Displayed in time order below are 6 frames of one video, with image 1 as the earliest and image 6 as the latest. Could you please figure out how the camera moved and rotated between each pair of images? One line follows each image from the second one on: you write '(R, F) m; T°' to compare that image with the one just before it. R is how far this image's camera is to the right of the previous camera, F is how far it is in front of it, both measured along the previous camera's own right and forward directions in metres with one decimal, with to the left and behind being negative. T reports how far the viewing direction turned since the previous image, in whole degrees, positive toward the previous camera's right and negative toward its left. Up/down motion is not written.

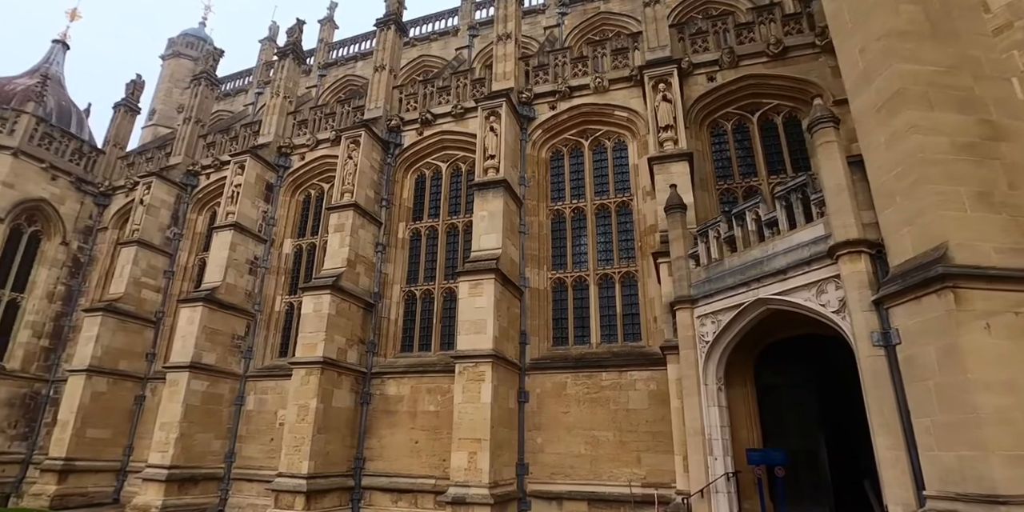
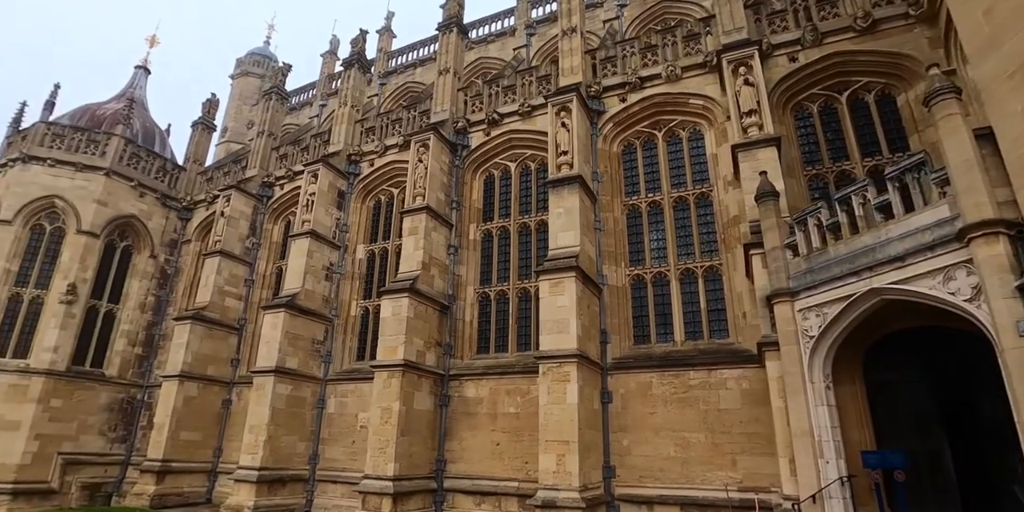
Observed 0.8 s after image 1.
(-0.5, +0.2) m; -5°
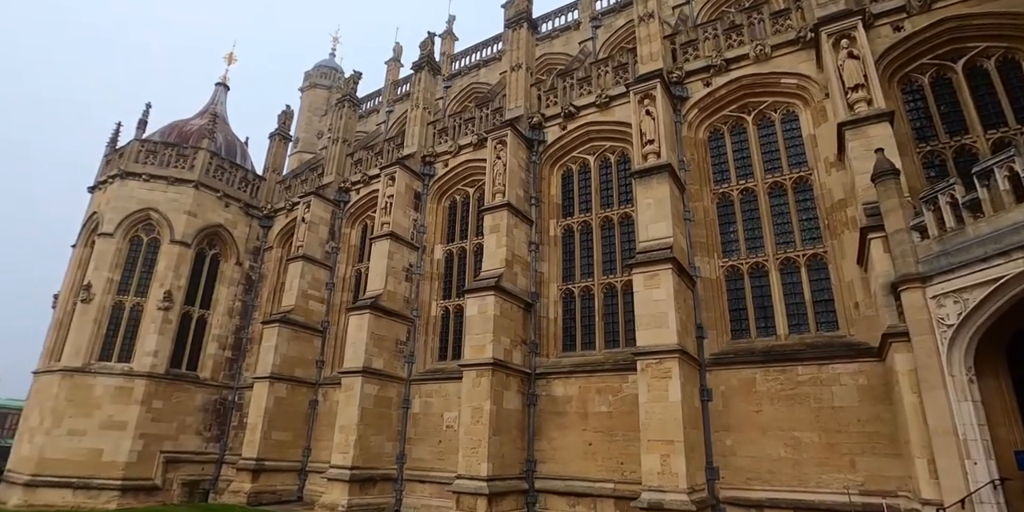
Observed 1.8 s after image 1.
(-0.7, +0.2) m; -6°
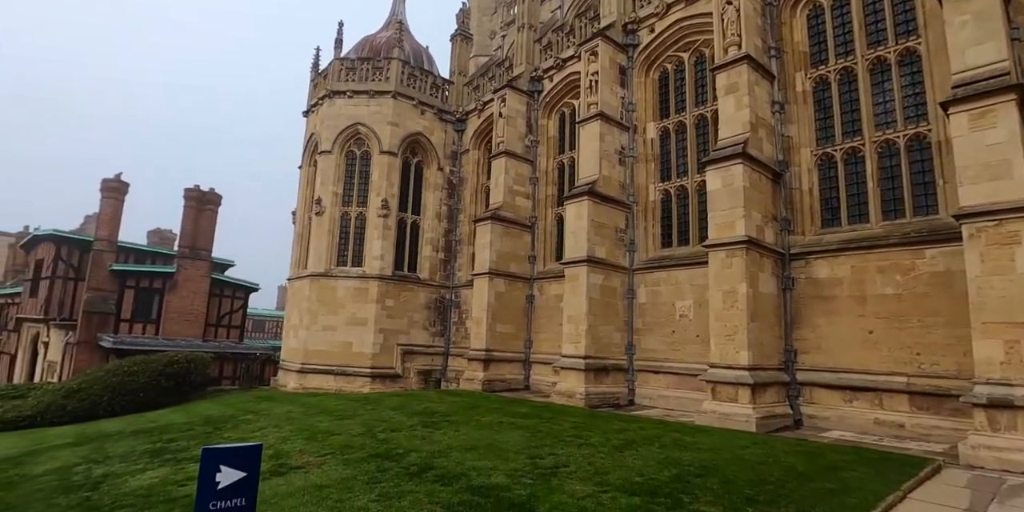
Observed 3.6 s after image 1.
(-1.4, +0.8) m; -17°
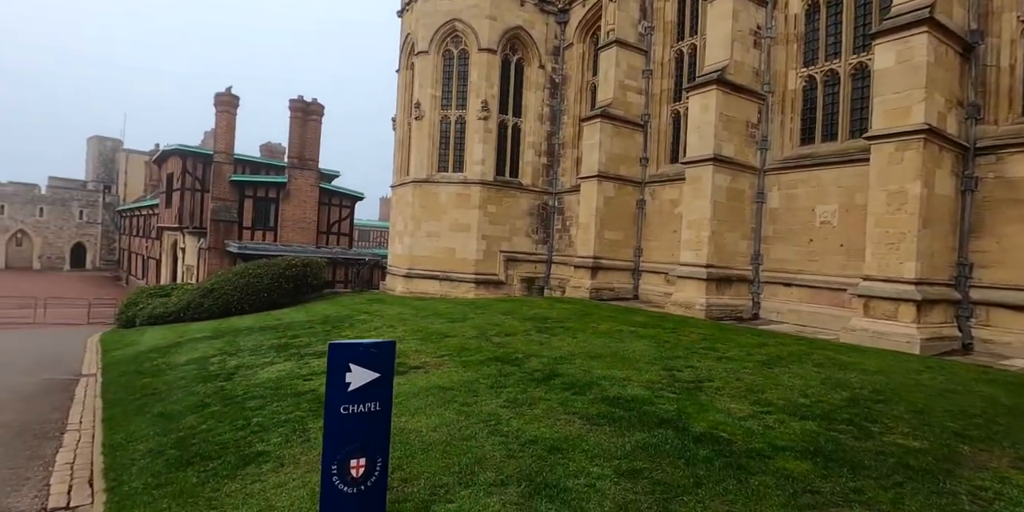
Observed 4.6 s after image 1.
(-0.4, +0.7) m; -9°
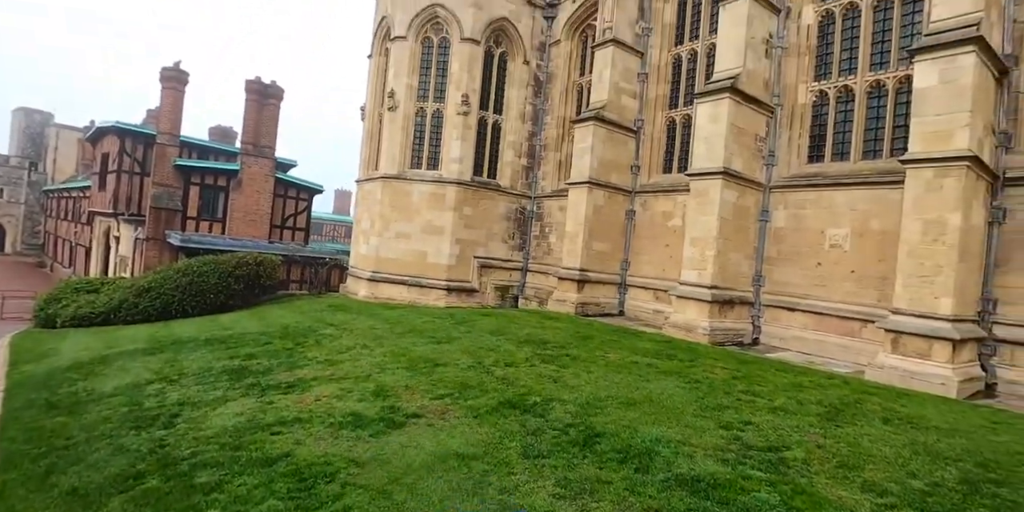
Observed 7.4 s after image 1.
(-0.7, +1.2) m; +5°
